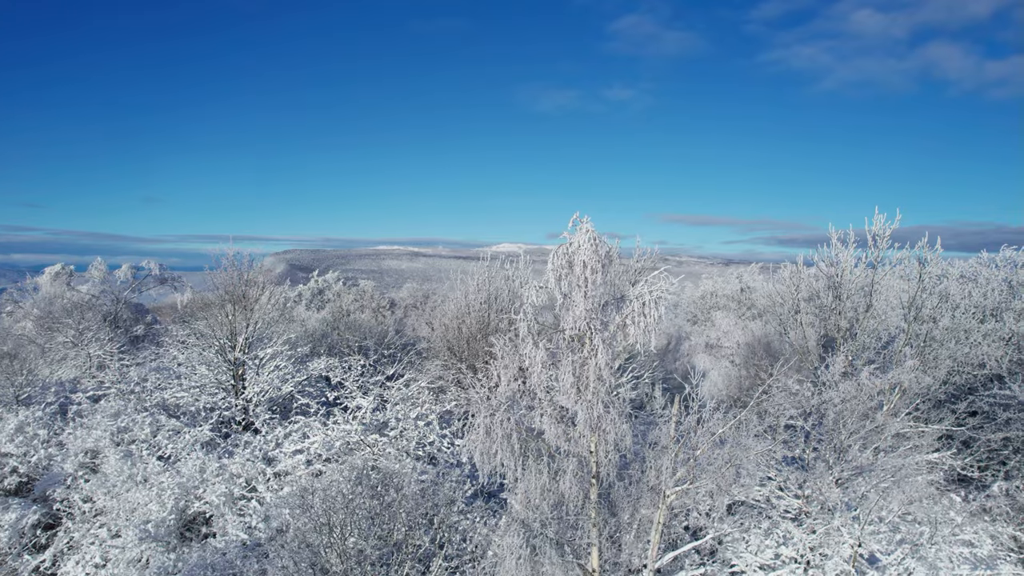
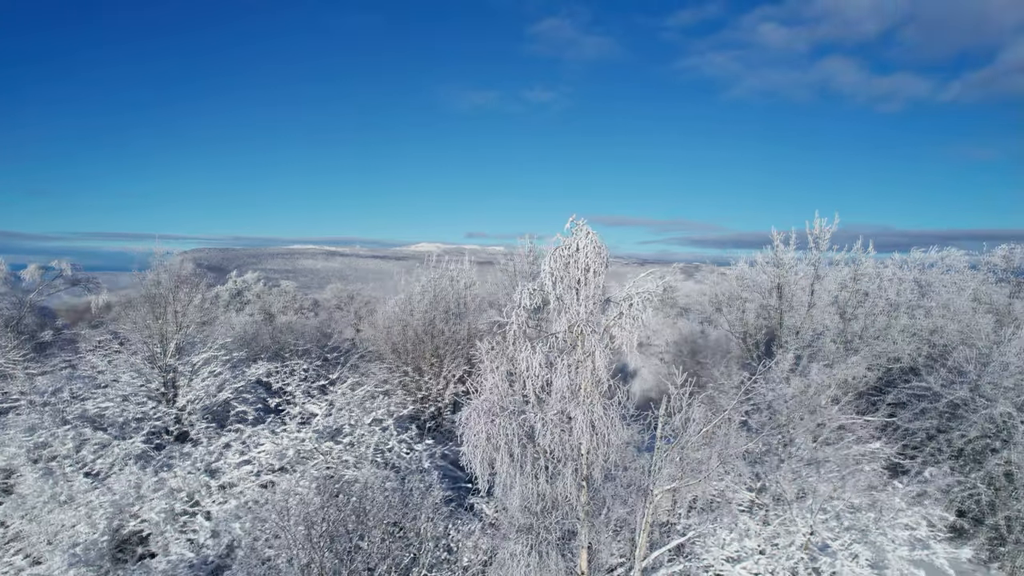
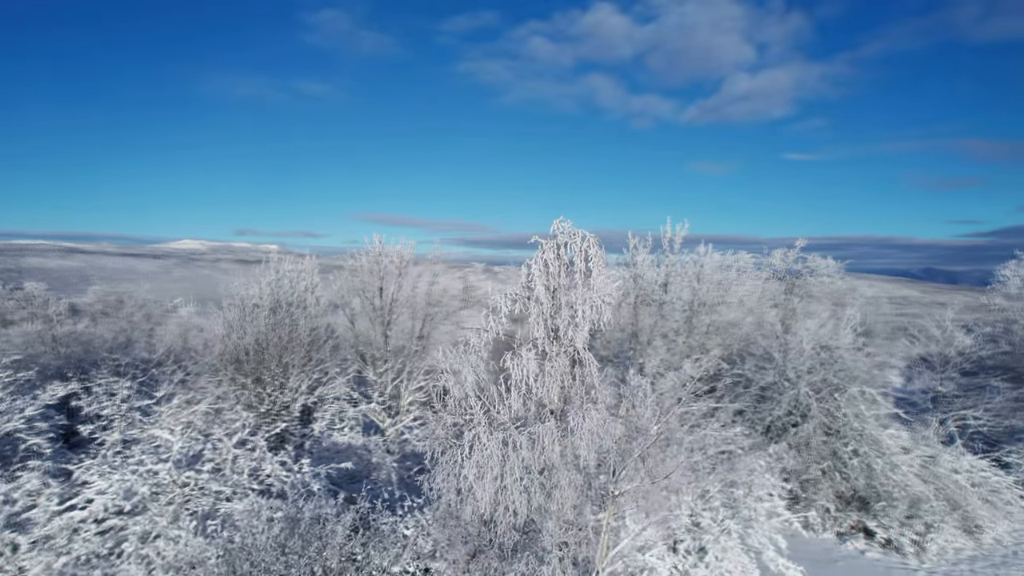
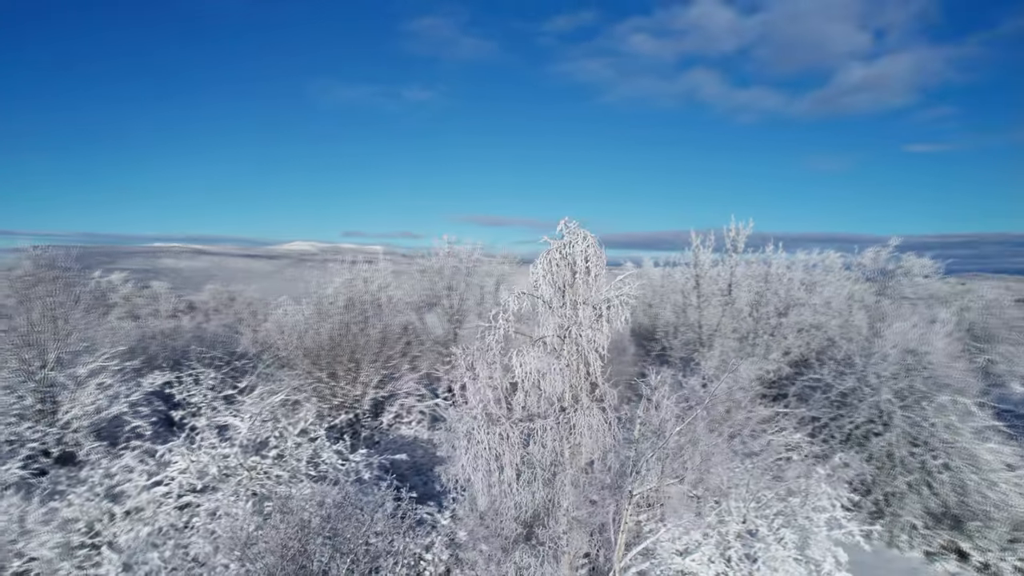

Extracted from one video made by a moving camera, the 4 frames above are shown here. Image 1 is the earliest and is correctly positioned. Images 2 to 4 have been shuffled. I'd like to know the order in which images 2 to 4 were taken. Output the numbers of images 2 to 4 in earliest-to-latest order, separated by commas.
2, 4, 3
